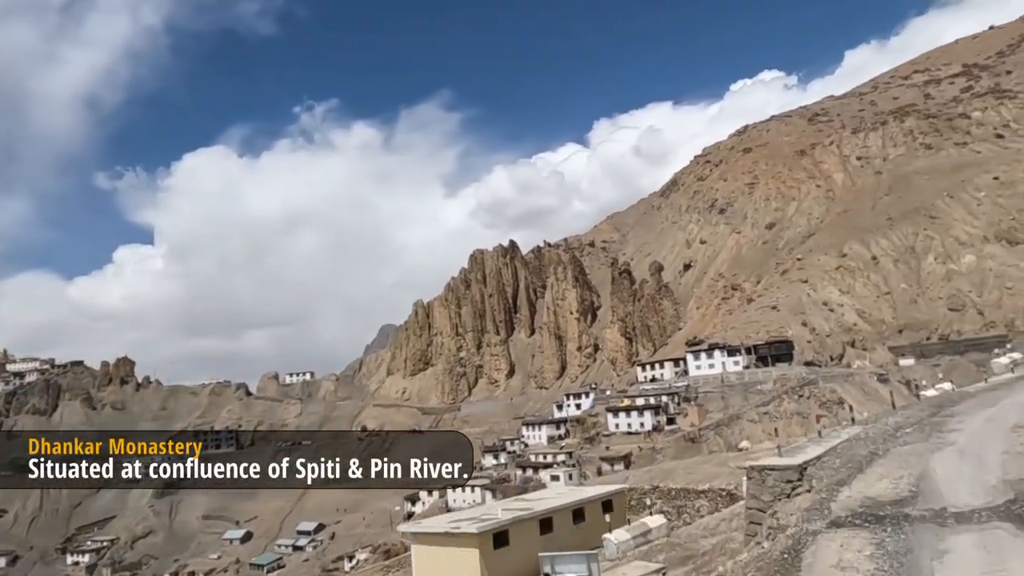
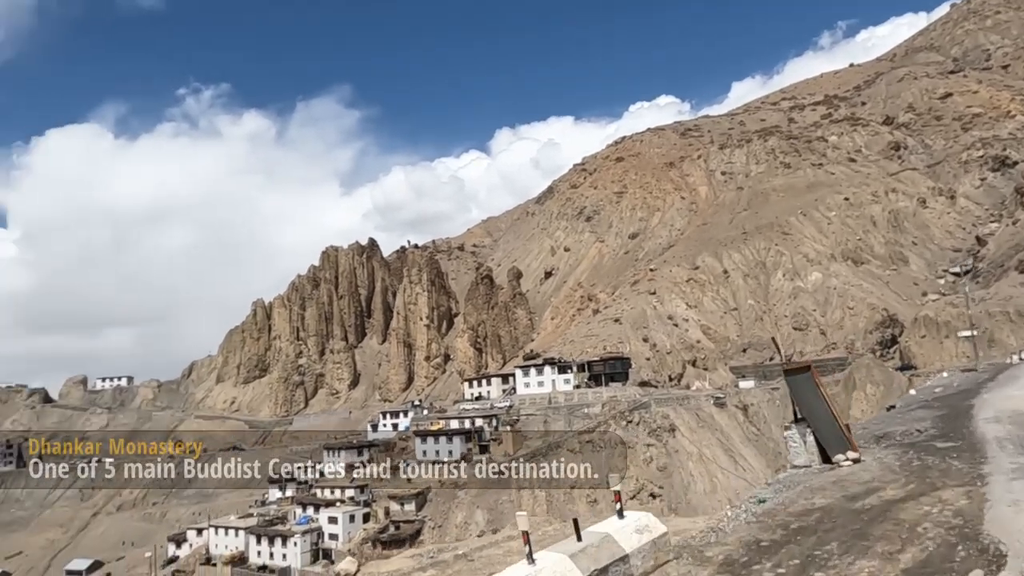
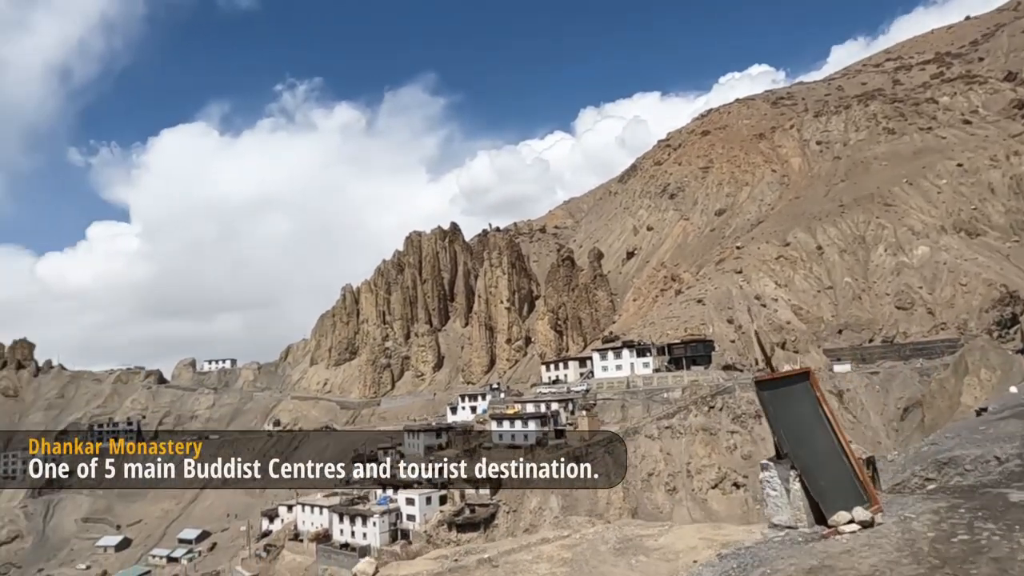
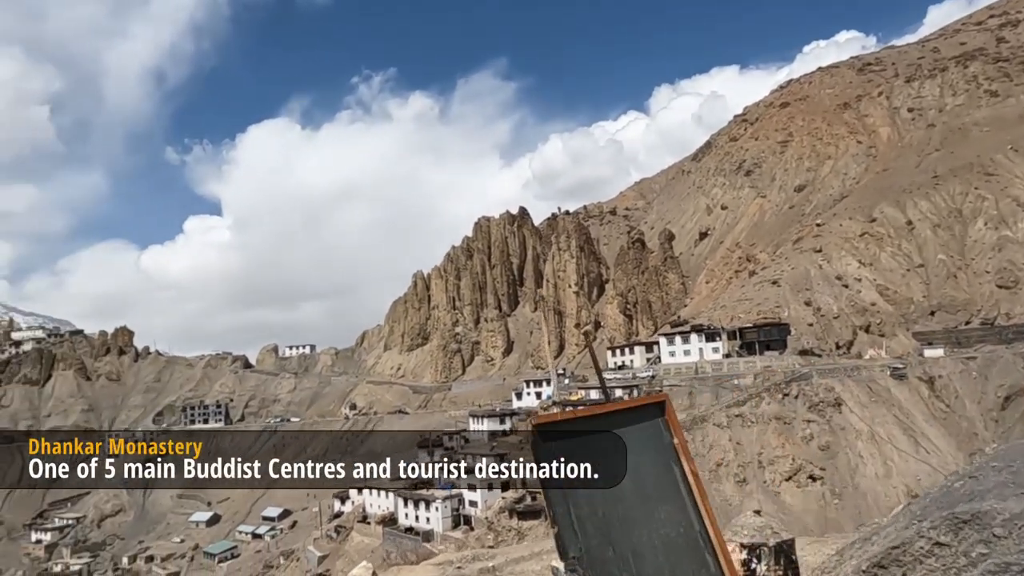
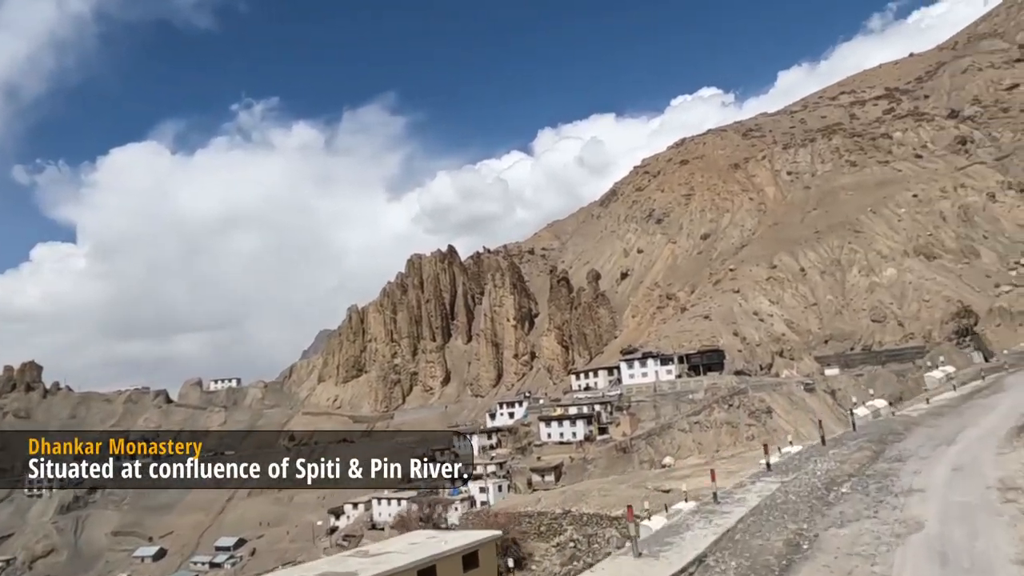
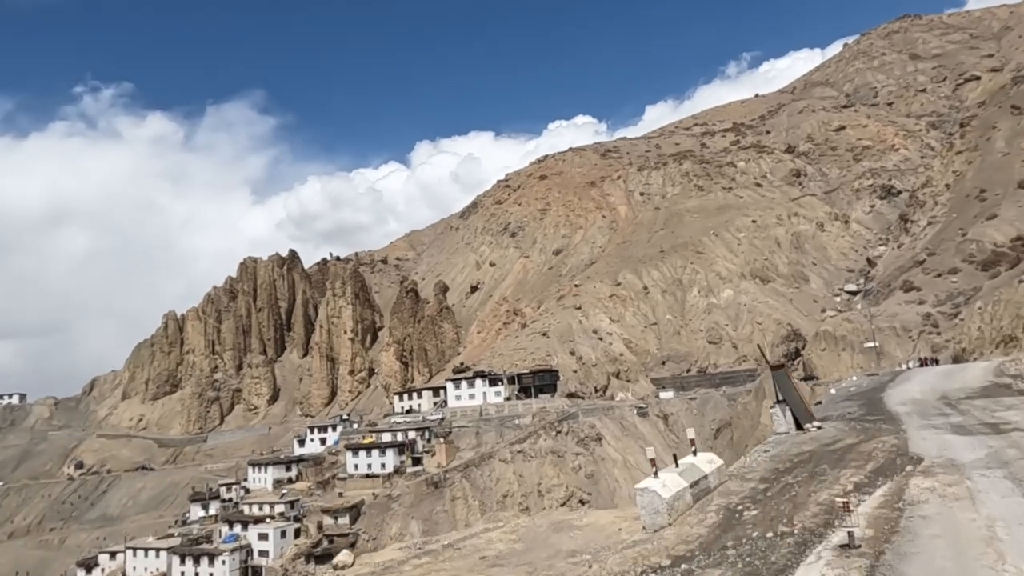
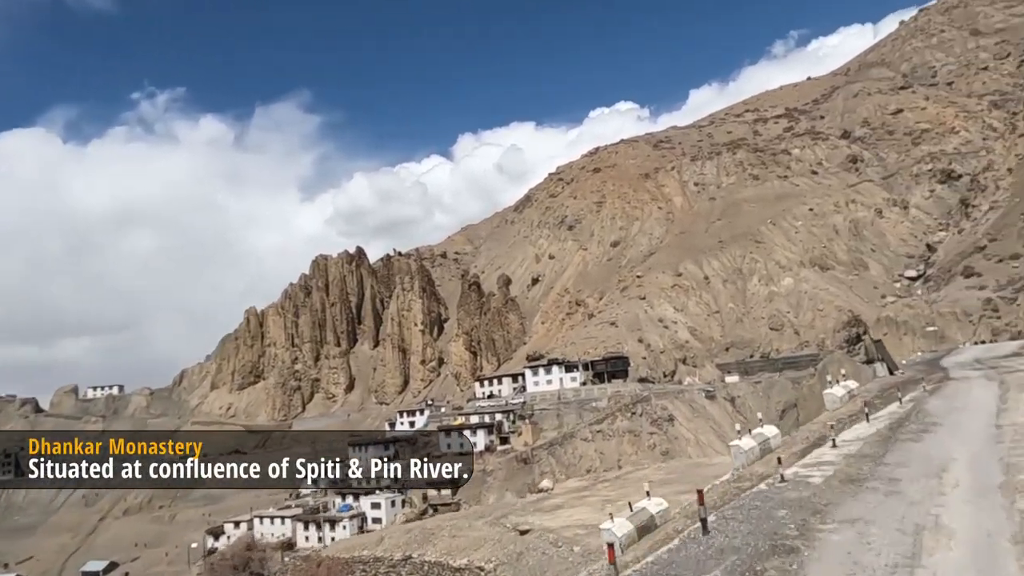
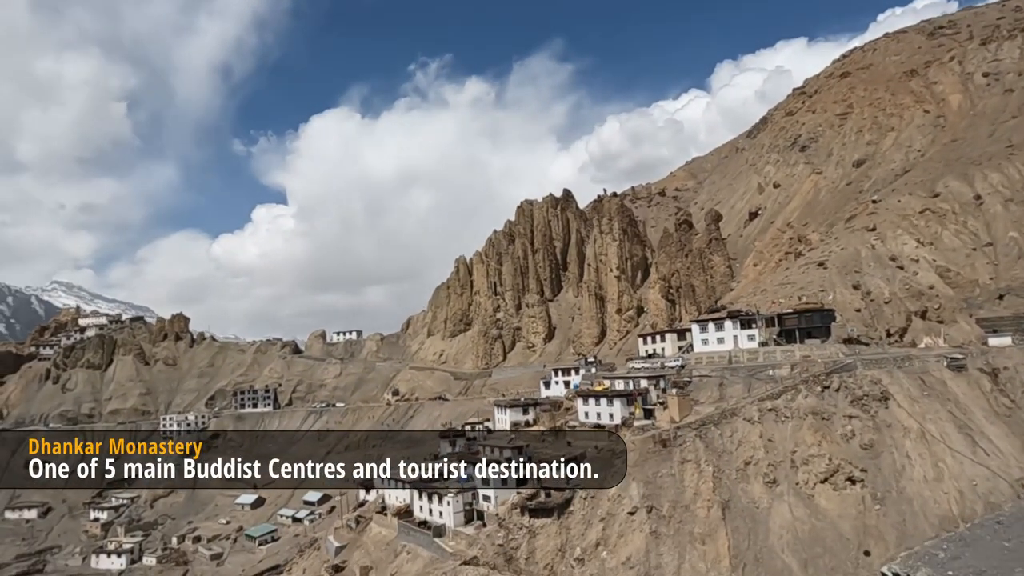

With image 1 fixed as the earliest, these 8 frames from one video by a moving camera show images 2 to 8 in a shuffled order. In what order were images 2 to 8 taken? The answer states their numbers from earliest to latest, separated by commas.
5, 7, 6, 2, 3, 4, 8
